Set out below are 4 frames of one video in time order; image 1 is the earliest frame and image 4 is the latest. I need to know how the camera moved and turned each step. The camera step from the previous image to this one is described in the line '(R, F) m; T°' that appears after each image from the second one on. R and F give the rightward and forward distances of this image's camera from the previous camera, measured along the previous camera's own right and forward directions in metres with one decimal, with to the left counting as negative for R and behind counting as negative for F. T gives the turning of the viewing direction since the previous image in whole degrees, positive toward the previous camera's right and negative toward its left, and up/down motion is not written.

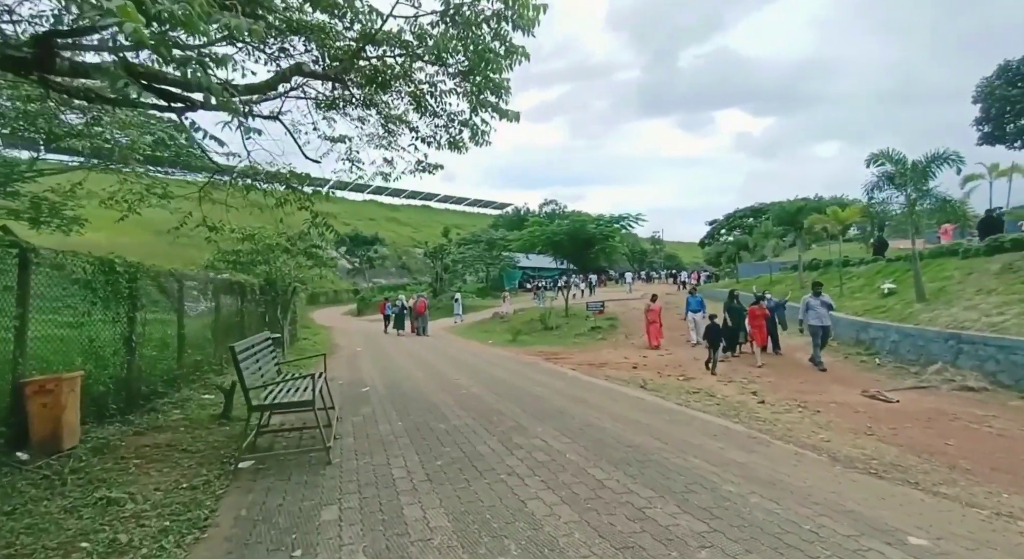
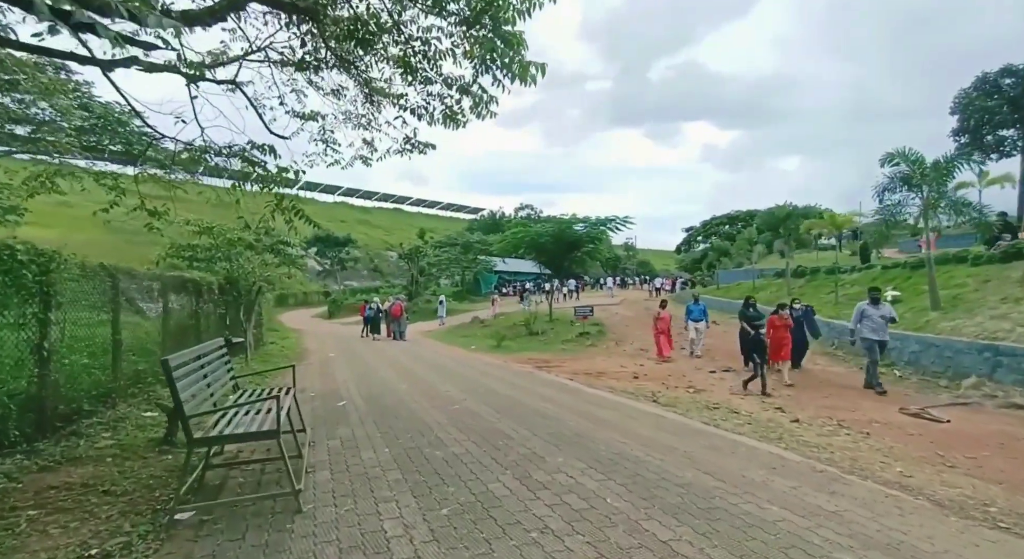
(-0.4, +1.0) m; +3°
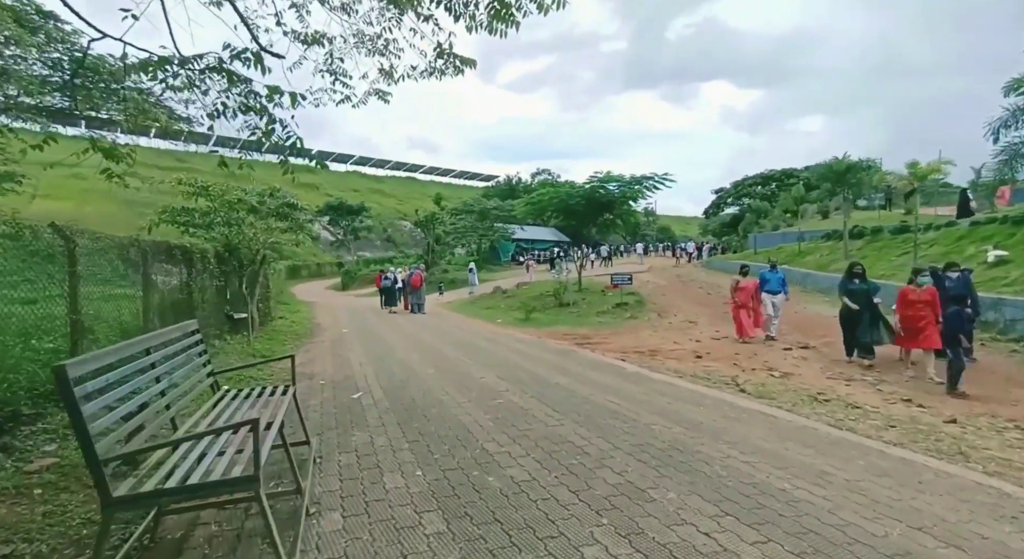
(-0.5, +1.6) m; -2°
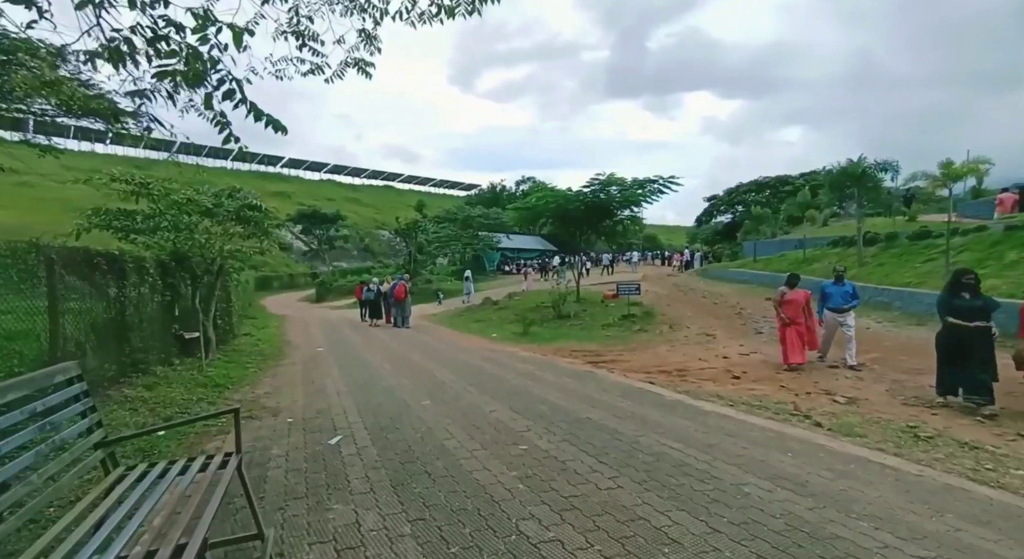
(-0.4, +1.3) m; +2°
